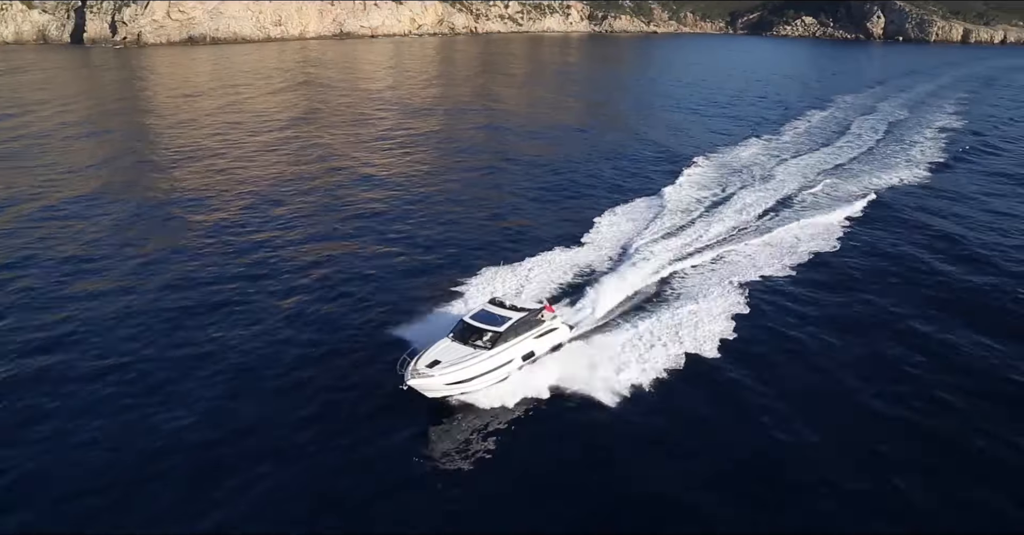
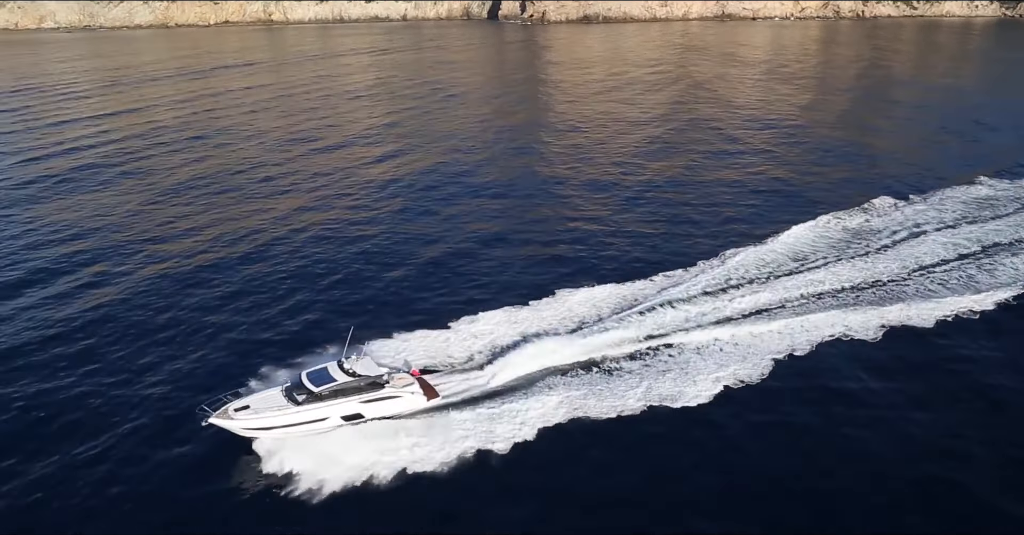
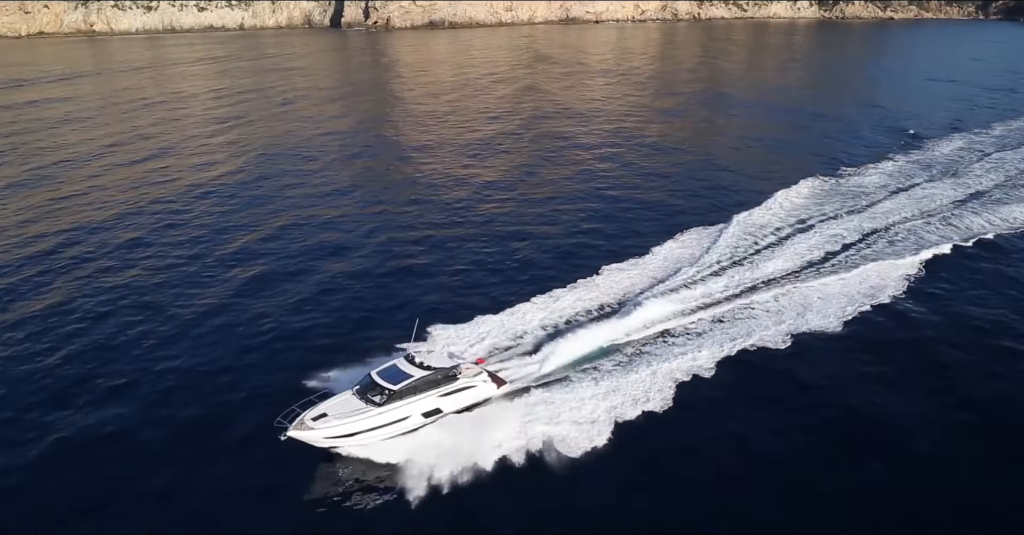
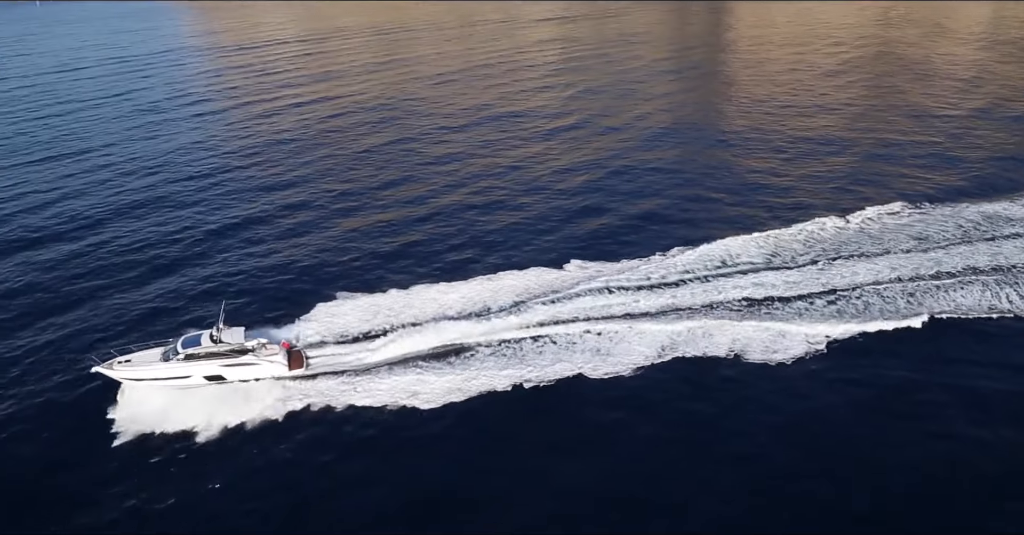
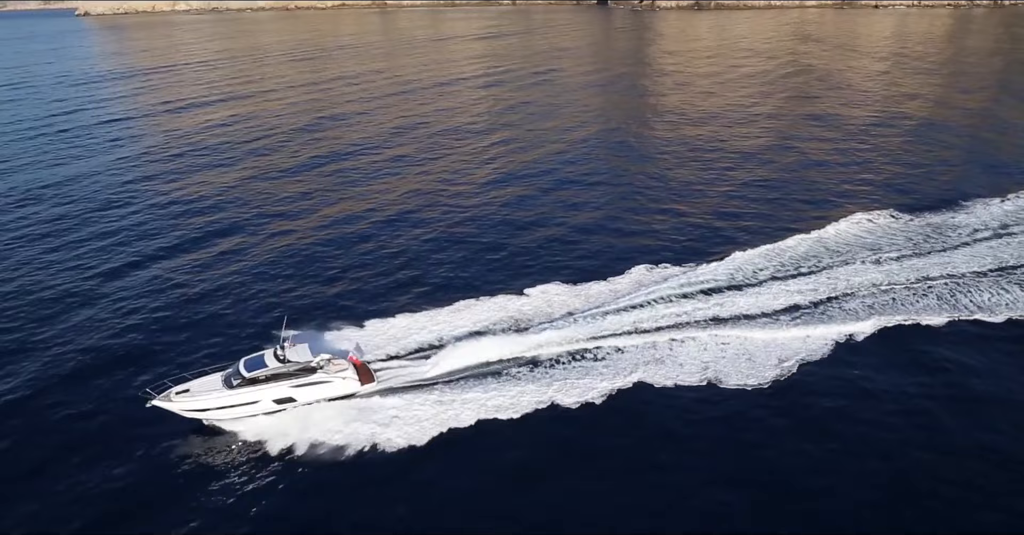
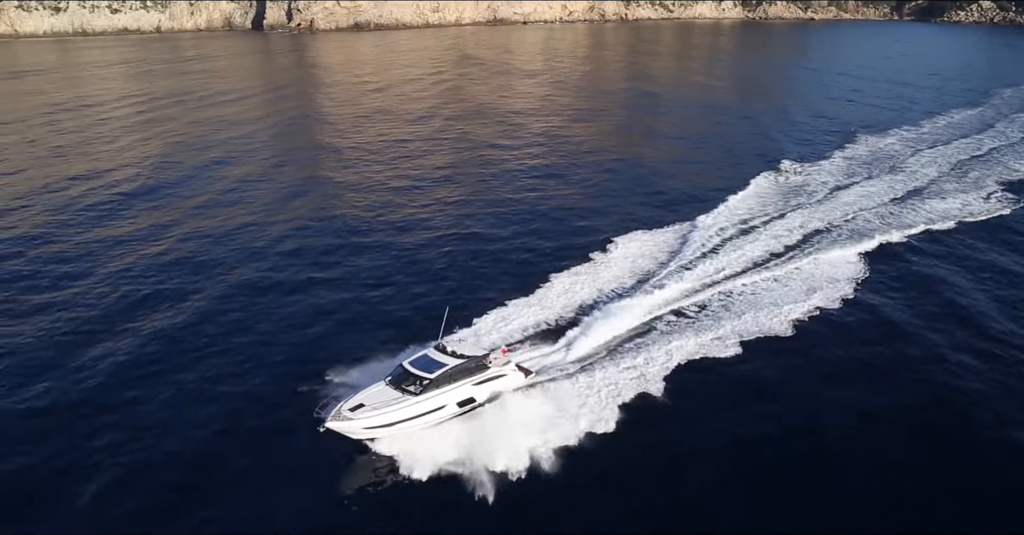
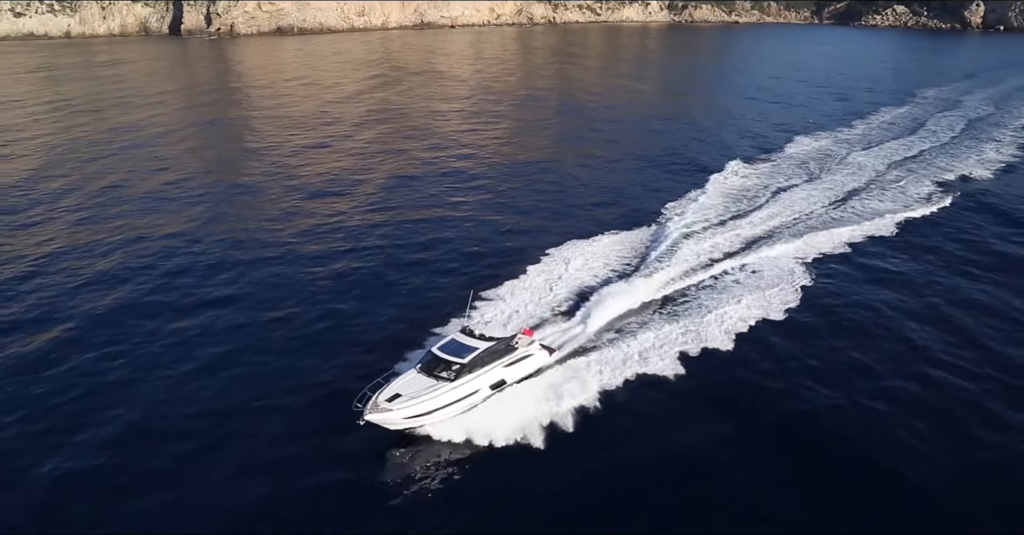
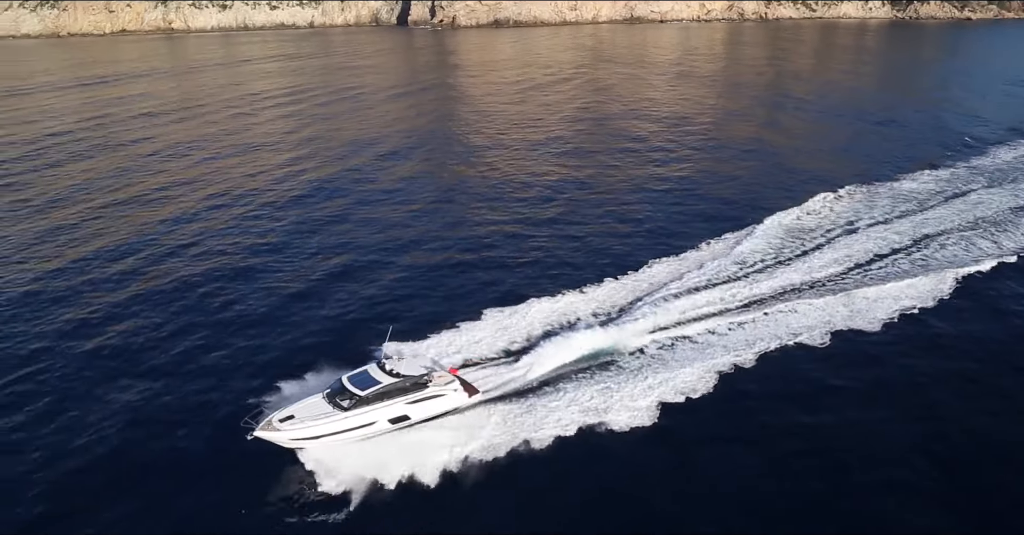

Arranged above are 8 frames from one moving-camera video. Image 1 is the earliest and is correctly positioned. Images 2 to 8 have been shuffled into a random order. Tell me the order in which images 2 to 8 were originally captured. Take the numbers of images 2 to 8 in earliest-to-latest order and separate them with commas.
7, 6, 3, 8, 2, 5, 4
